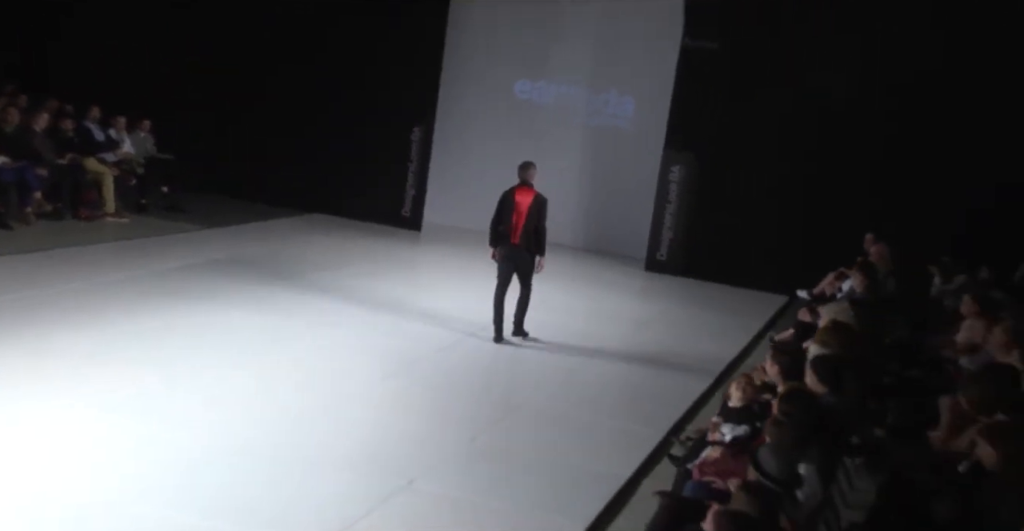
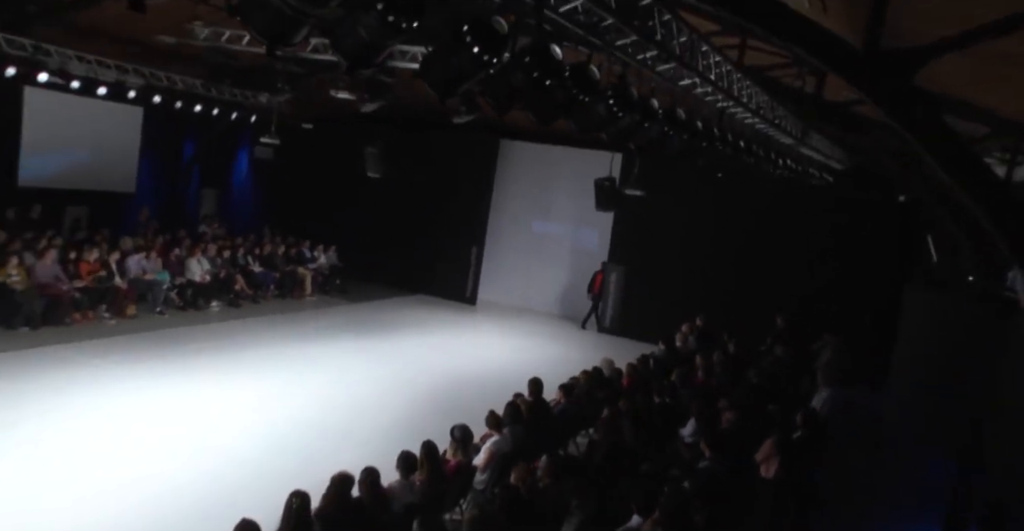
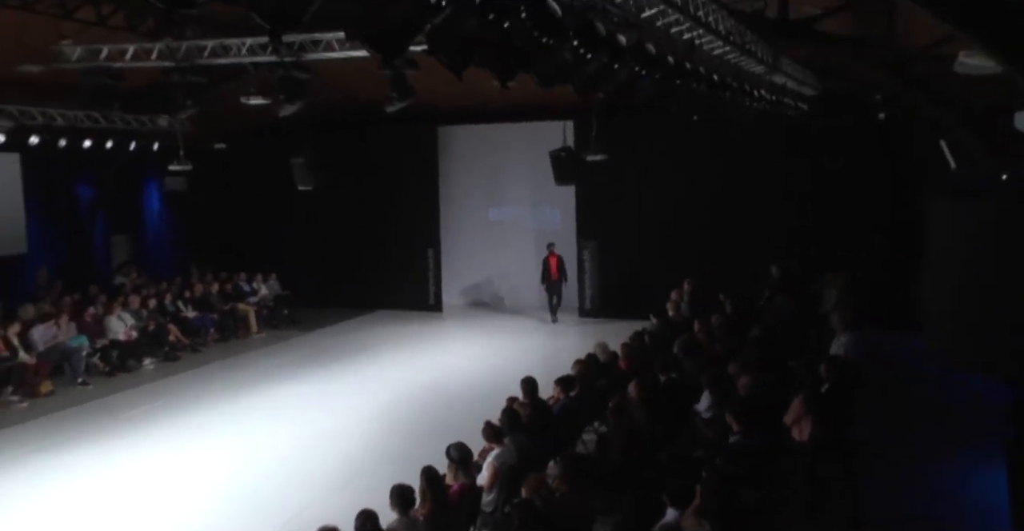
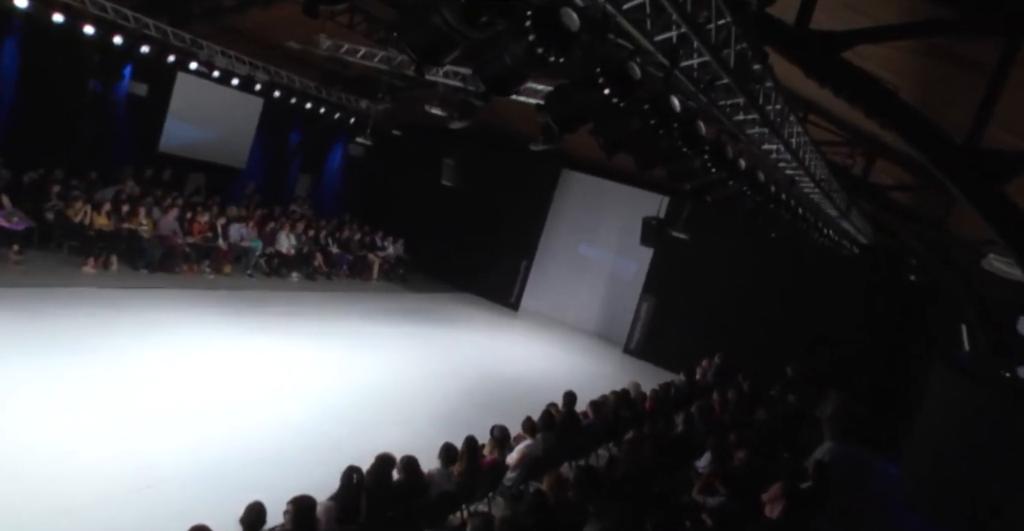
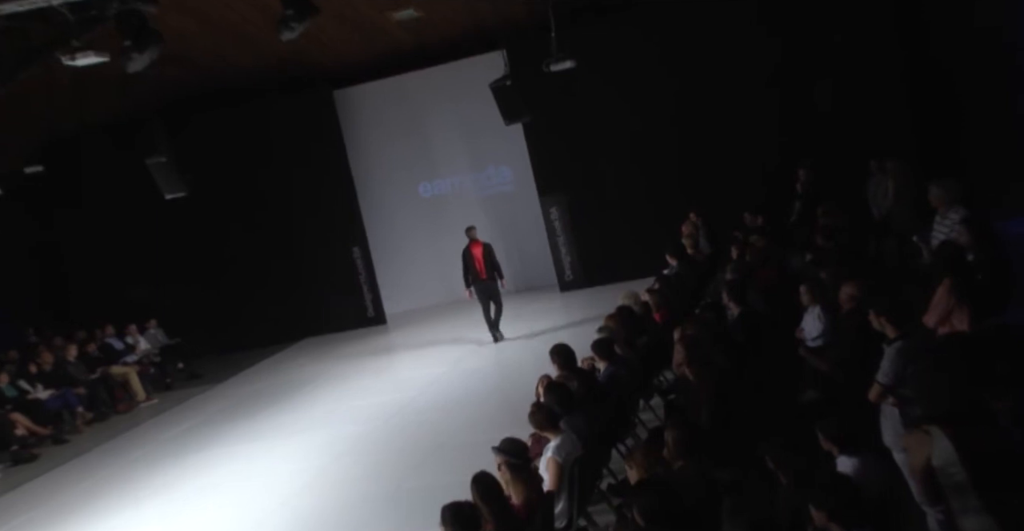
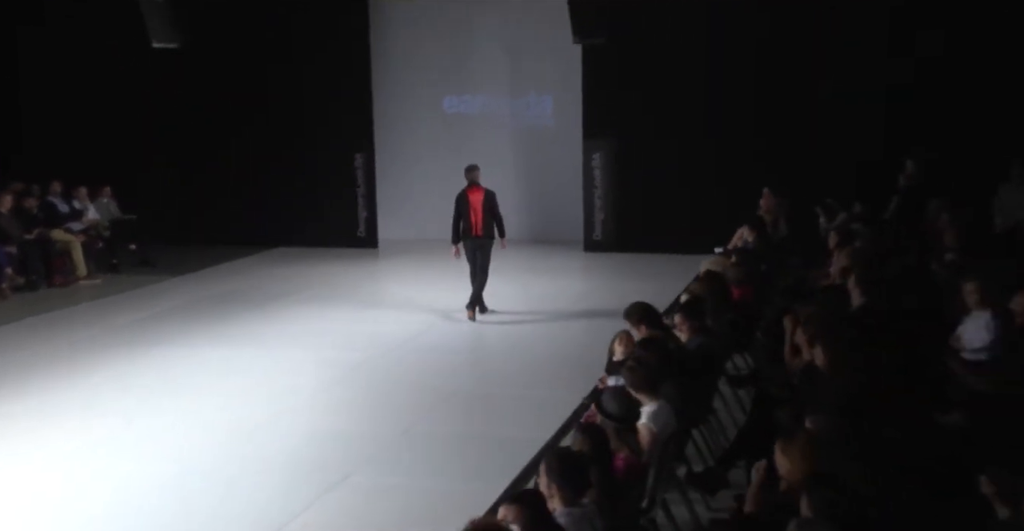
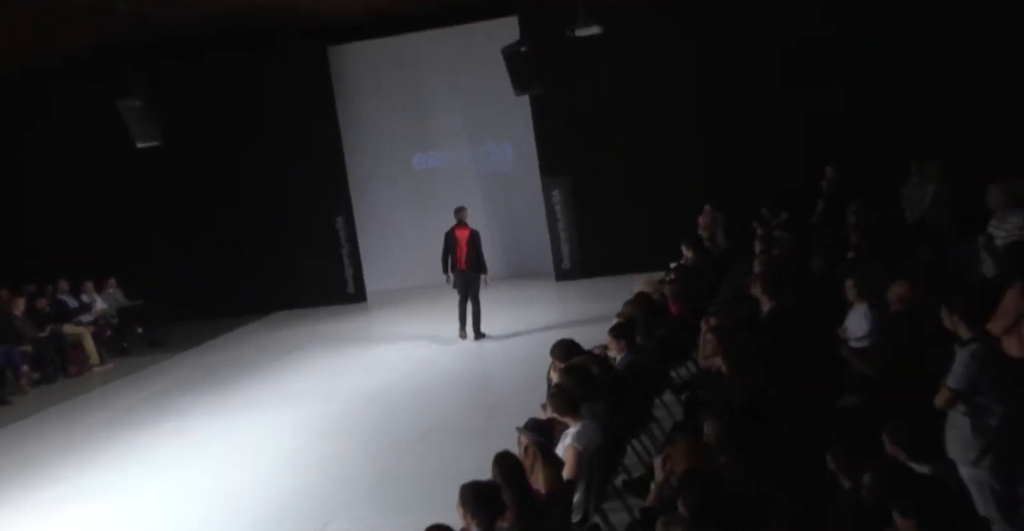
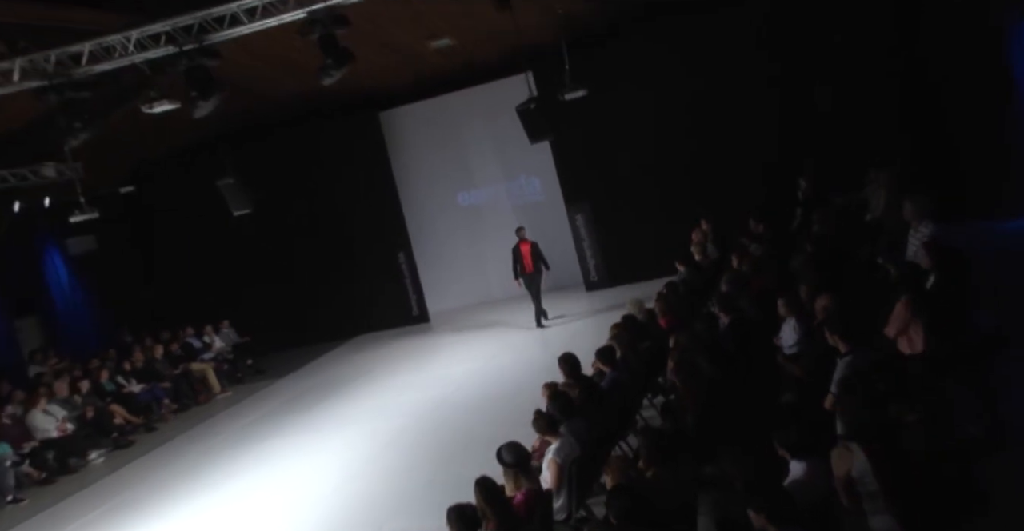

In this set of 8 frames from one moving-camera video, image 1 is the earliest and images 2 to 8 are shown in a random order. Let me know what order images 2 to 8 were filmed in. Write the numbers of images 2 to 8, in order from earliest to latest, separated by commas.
6, 7, 5, 8, 3, 2, 4
